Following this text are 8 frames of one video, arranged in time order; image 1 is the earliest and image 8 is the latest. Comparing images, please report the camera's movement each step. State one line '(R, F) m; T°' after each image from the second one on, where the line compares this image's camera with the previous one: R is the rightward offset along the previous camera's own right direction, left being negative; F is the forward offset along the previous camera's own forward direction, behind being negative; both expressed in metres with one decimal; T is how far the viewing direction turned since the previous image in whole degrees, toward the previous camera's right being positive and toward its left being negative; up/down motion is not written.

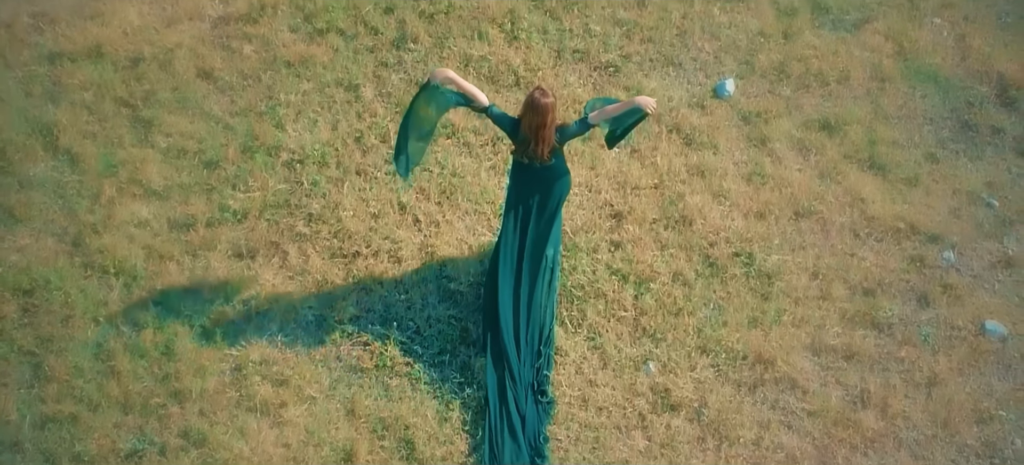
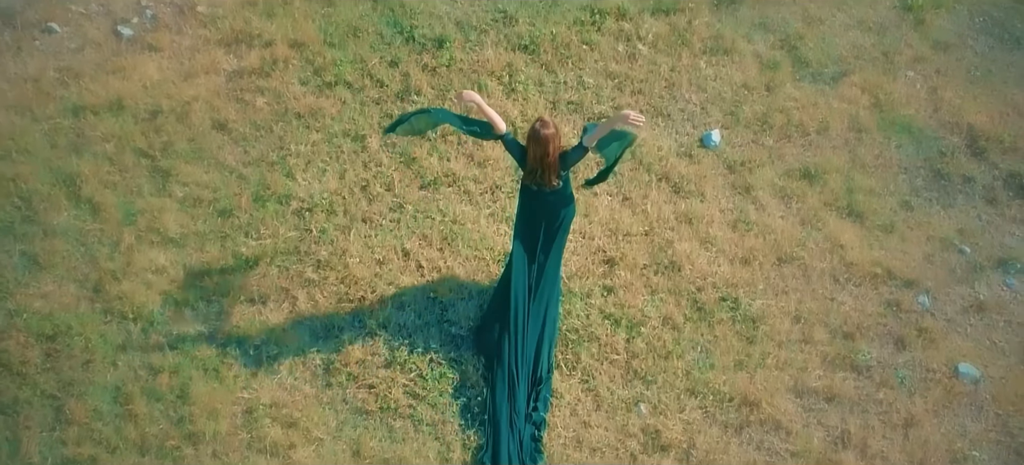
(0.0, -0.3) m; 0°
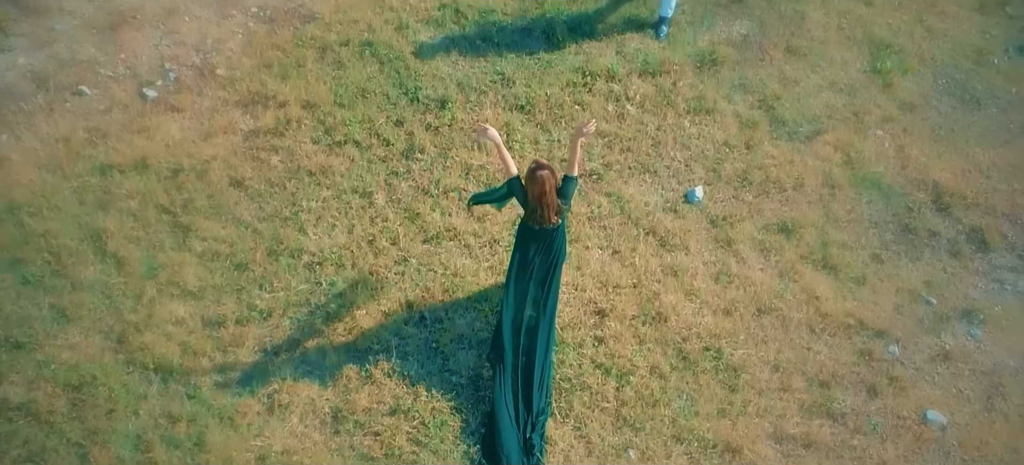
(+0.1, -0.4) m; -1°
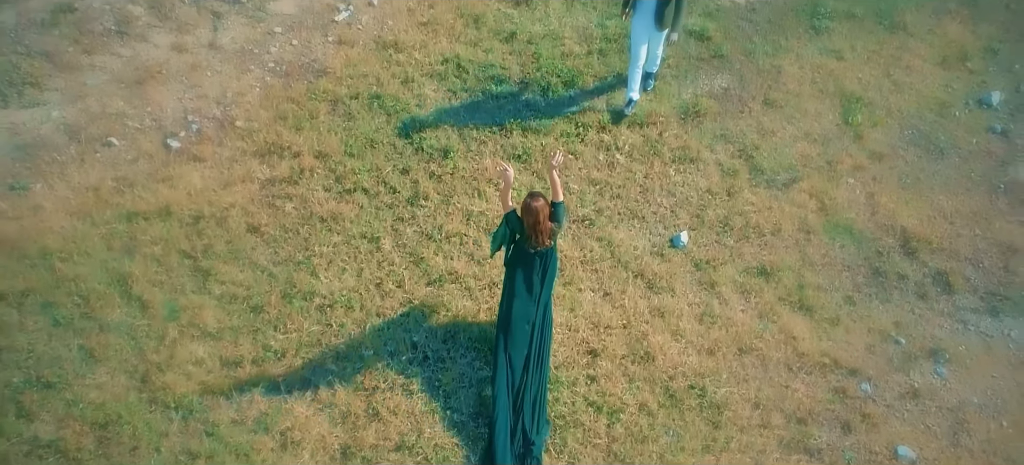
(+0.1, -0.4) m; 0°
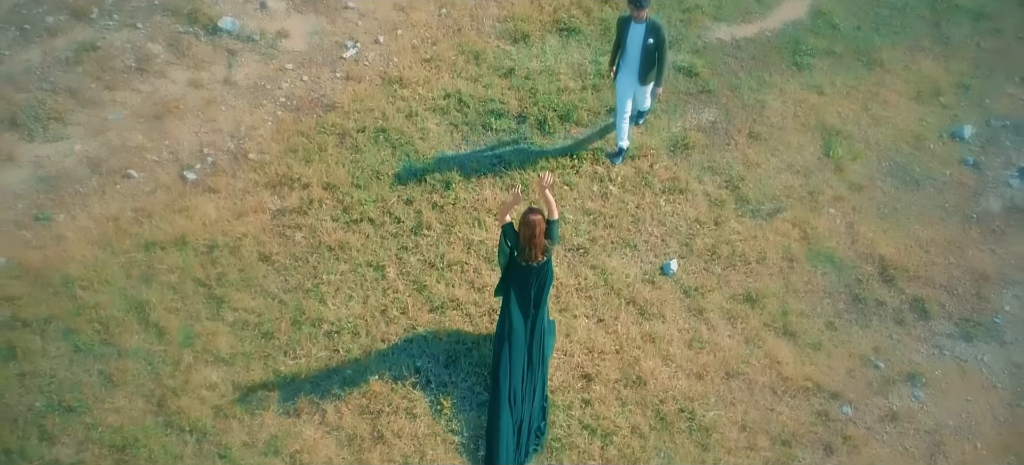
(0.0, -0.3) m; 0°
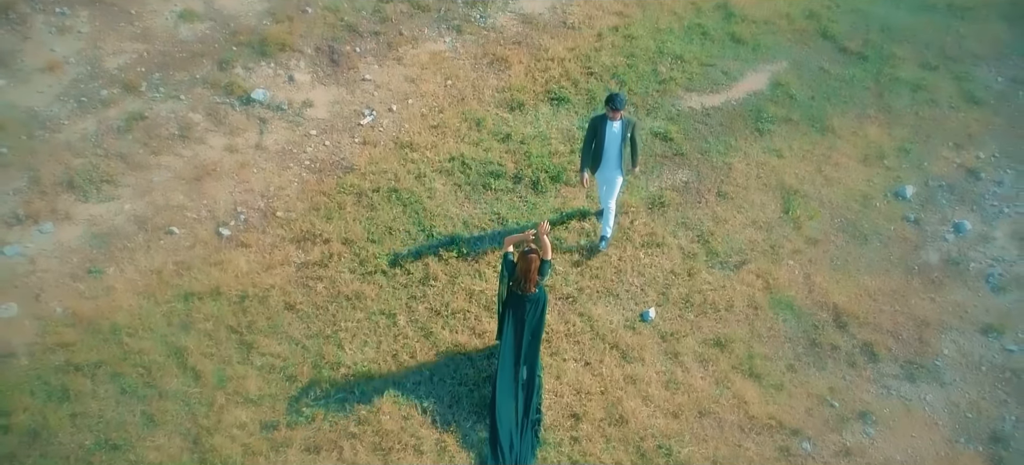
(0.0, -0.9) m; 0°
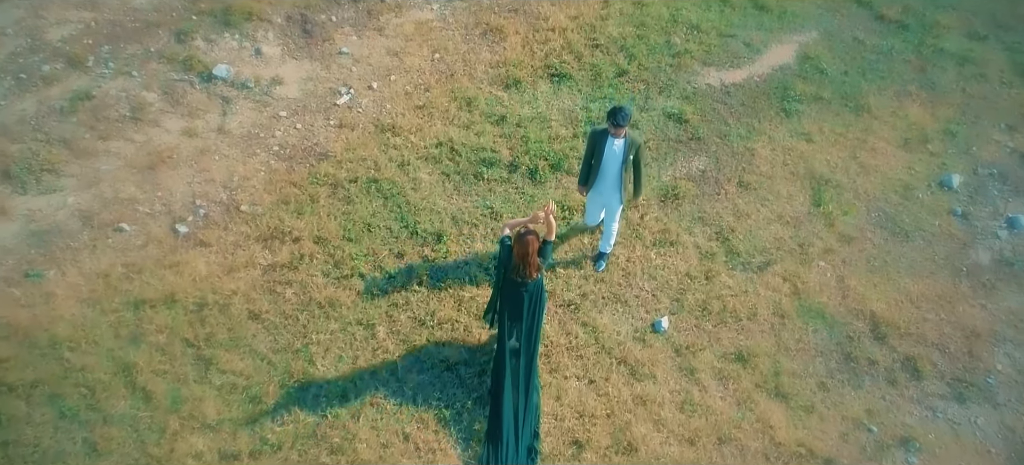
(+0.1, +1.0) m; 0°
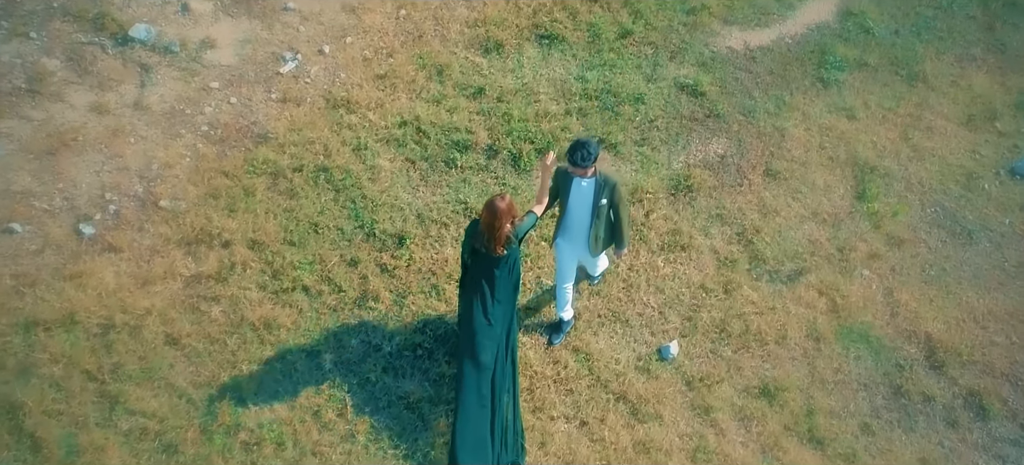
(+0.2, +1.4) m; 0°
